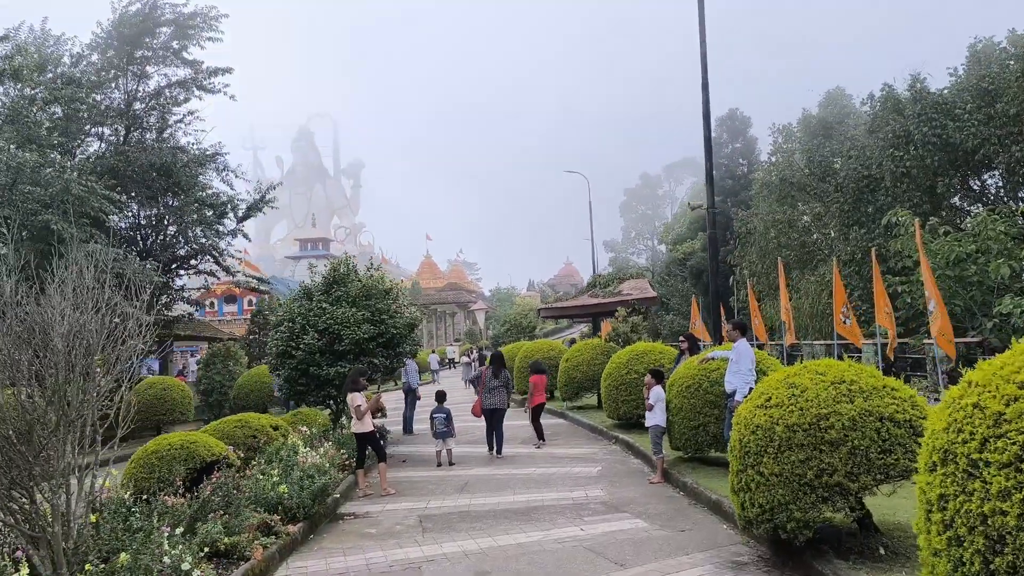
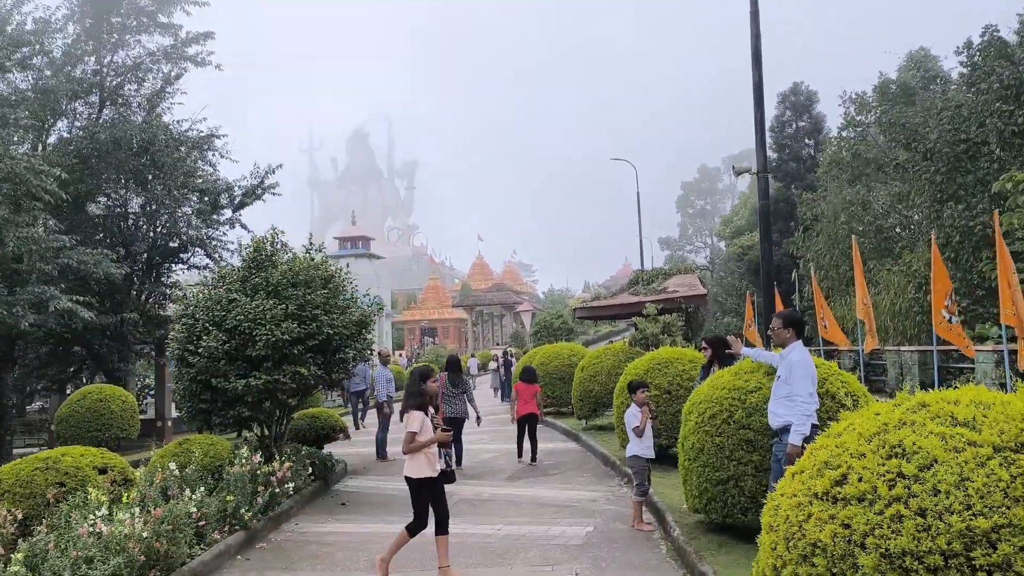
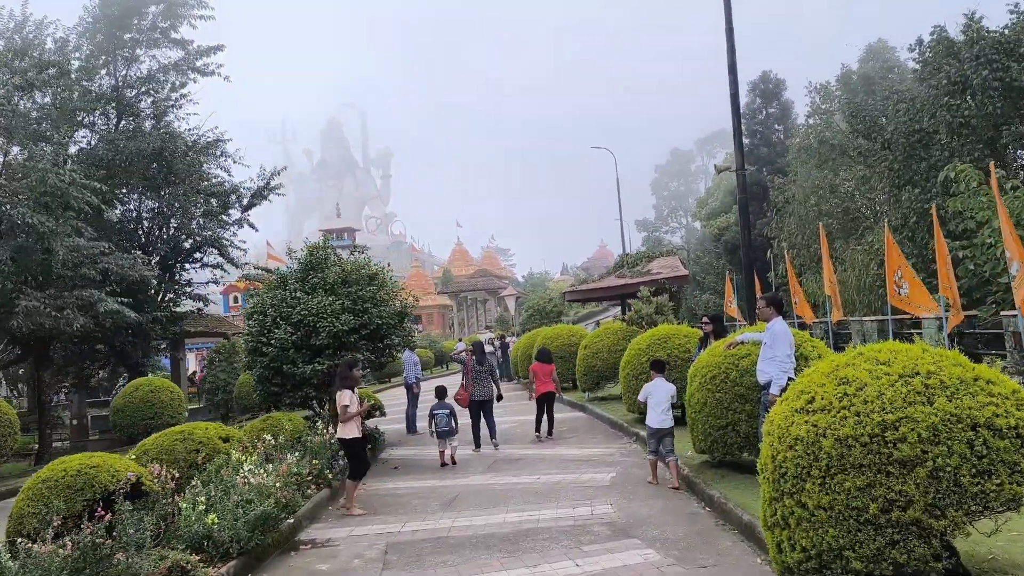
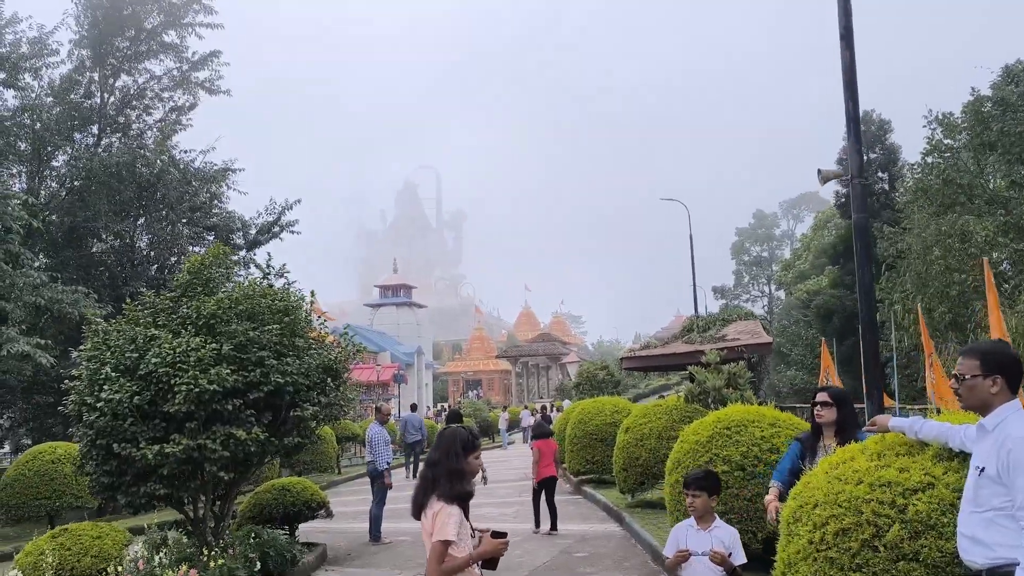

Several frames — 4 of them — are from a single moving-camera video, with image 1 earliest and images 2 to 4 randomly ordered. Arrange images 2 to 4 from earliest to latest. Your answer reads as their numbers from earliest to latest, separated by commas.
3, 2, 4
